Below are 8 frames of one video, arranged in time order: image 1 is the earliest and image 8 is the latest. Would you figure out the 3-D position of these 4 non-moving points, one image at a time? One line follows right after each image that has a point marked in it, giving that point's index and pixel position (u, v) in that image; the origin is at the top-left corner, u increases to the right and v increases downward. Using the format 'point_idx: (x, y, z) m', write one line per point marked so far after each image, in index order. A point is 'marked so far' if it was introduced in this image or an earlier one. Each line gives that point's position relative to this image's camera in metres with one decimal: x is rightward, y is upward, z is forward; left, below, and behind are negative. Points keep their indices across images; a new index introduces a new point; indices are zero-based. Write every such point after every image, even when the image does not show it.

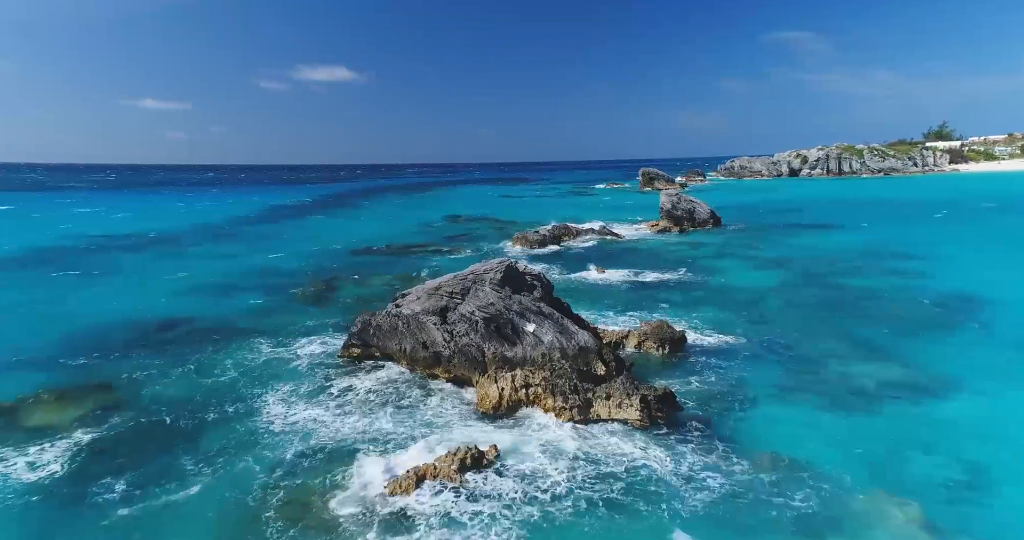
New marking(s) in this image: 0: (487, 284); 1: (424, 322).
0: (-0.8, -0.5, +17.3) m
1: (-2.7, -1.6, +16.4) m
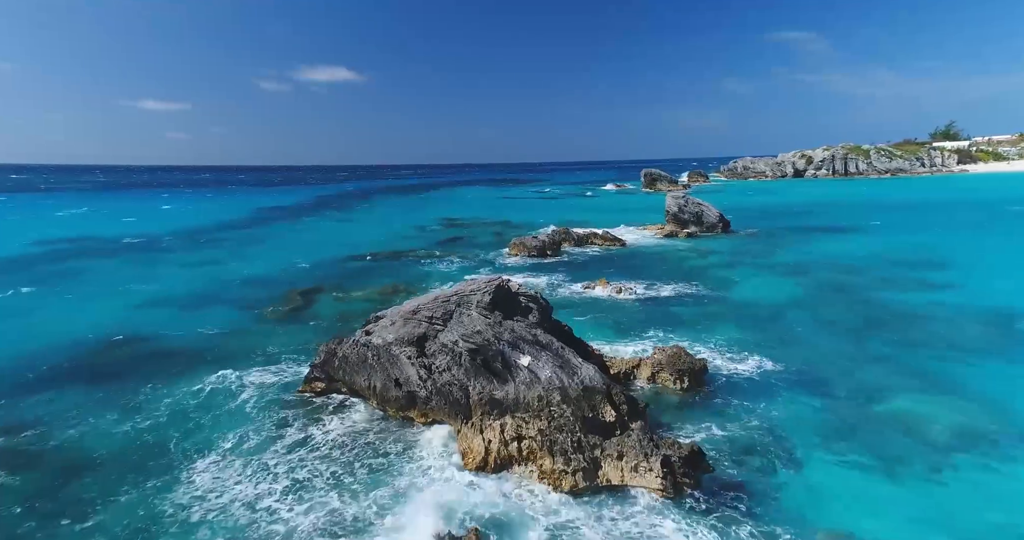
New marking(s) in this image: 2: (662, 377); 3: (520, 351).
0: (-1.1, -1.0, +14.6) m
1: (-3.0, -2.2, +13.7) m
2: (+4.4, -3.2, +15.6) m
3: (+0.2, -2.1, +13.7) m
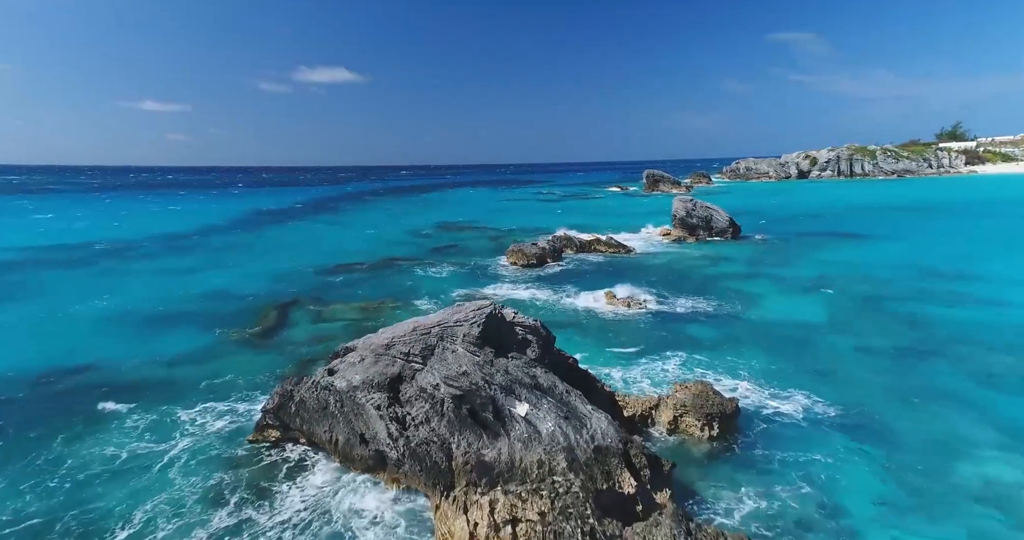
0: (-1.2, -1.6, +12.0) m
1: (-3.1, -2.8, +11.1) m
2: (+4.3, -3.7, +13.0) m
3: (+0.1, -2.7, +11.1) m
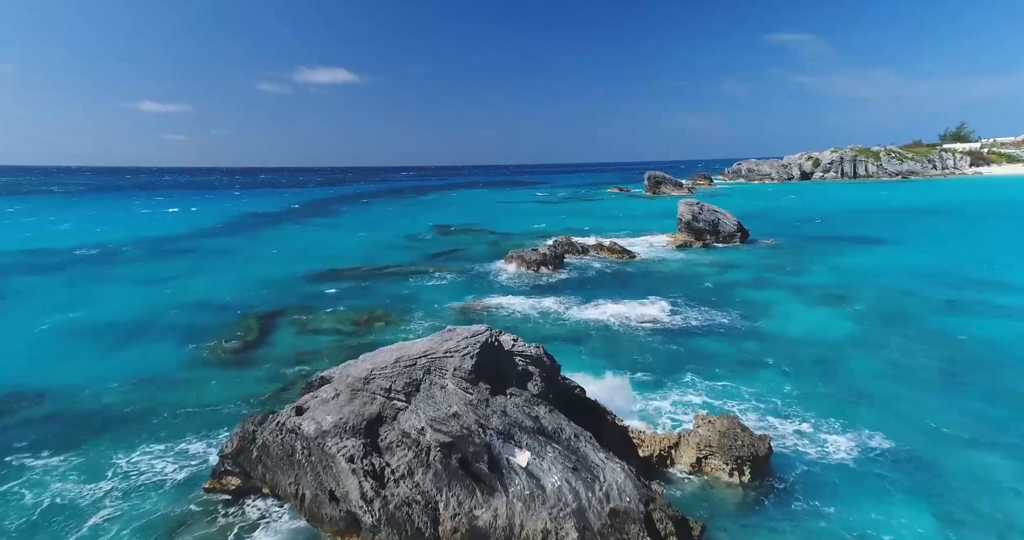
0: (-1.2, -2.1, +10.3) m
1: (-3.1, -3.2, +9.3) m
2: (+4.3, -4.2, +11.3) m
3: (+0.1, -3.1, +9.4) m
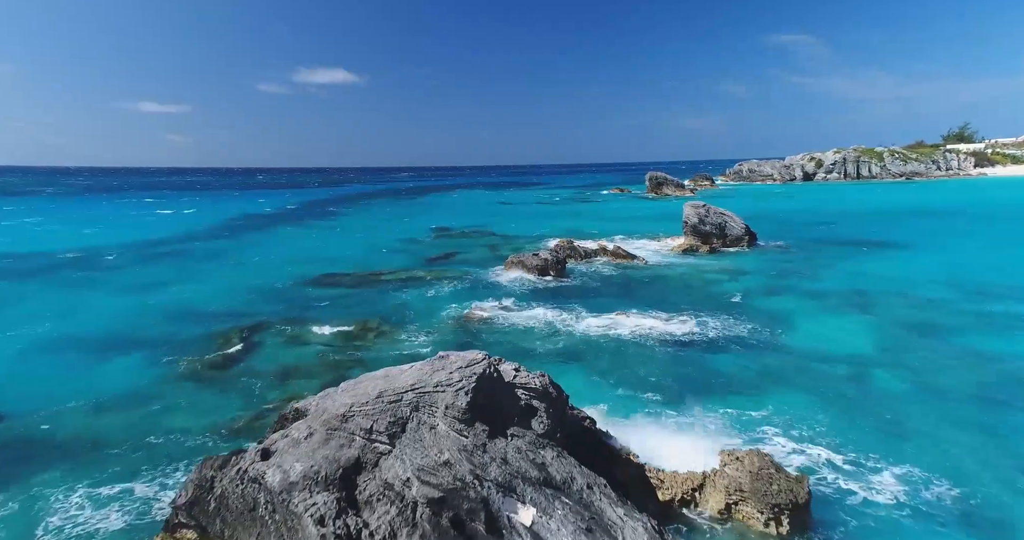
0: (-1.2, -2.4, +8.8) m
1: (-3.1, -3.5, +7.9) m
2: (+4.3, -4.5, +9.8) m
3: (+0.1, -3.5, +7.9) m
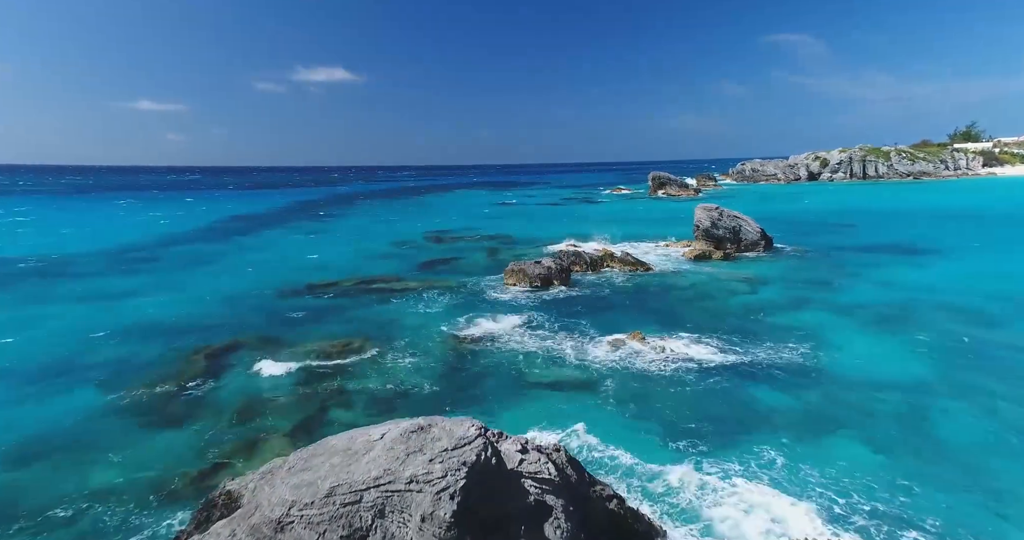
0: (-1.1, -3.0, +6.1) m
1: (-3.0, -4.1, +5.2) m
2: (+4.4, -5.1, +7.1) m
3: (+0.1, -4.0, +5.2) m
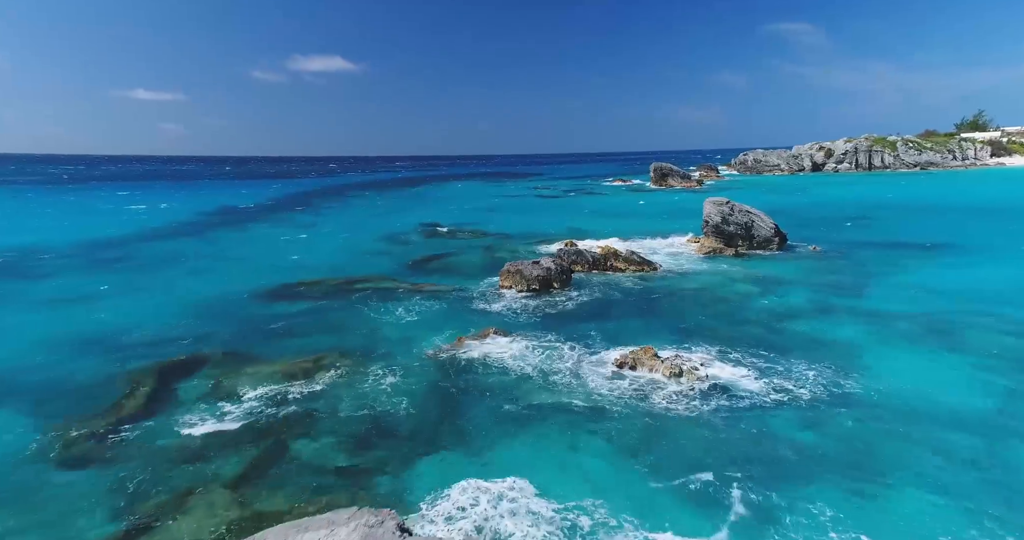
0: (-1.3, -3.5, +3.6) m
1: (-3.2, -4.6, +2.7) m
2: (+4.2, -5.6, +4.7) m
3: (0.0, -4.6, +2.7) m
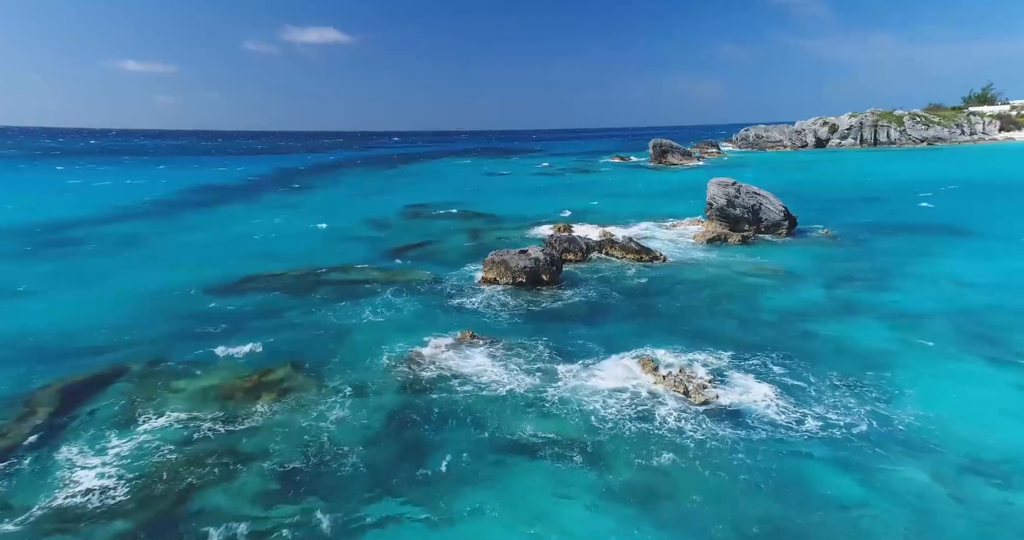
0: (-1.9, -4.2, +1.0) m
1: (-3.8, -5.4, +0.1) m
2: (+3.6, -6.2, +2.2) m
3: (-0.6, -5.3, +0.2) m
